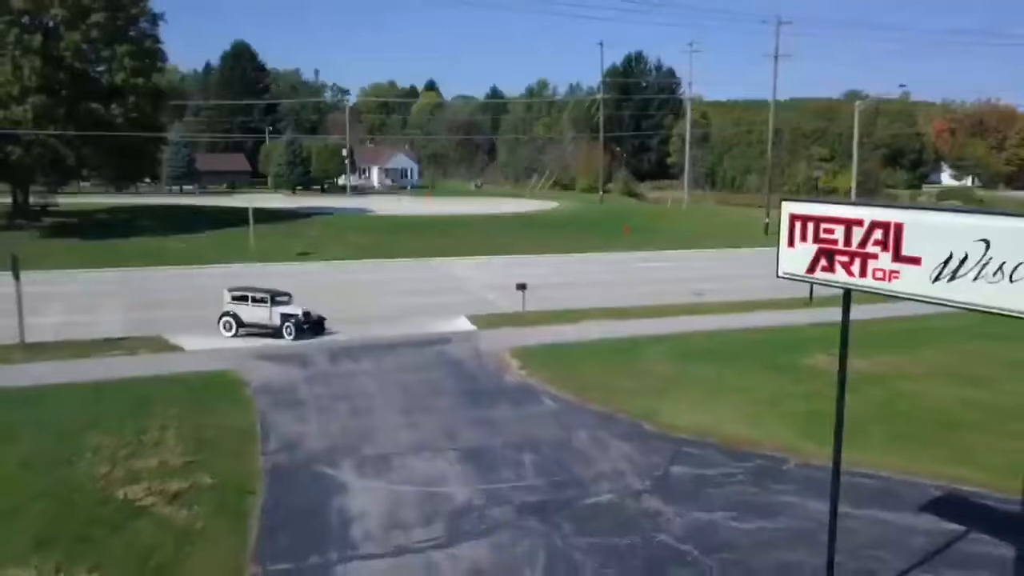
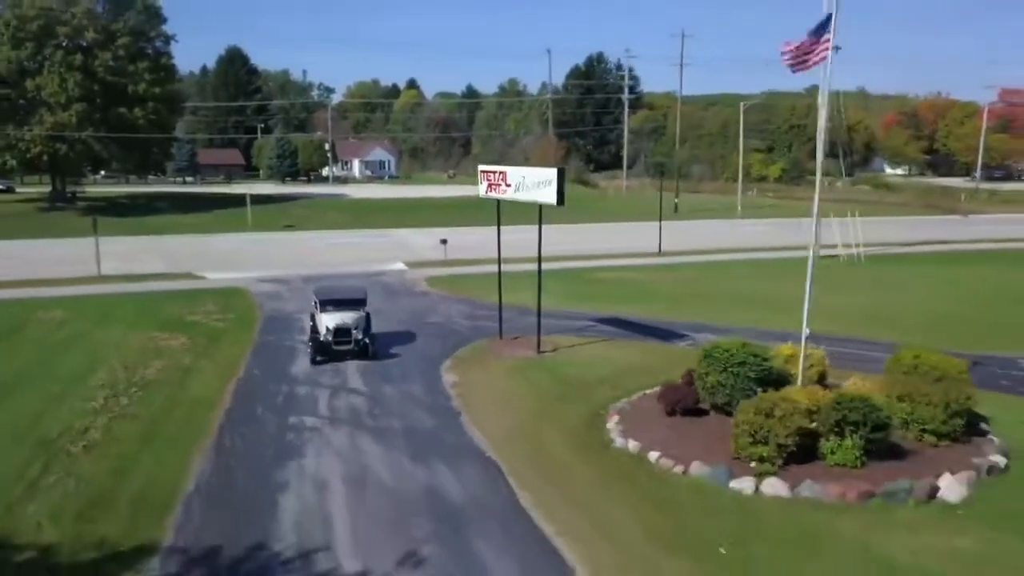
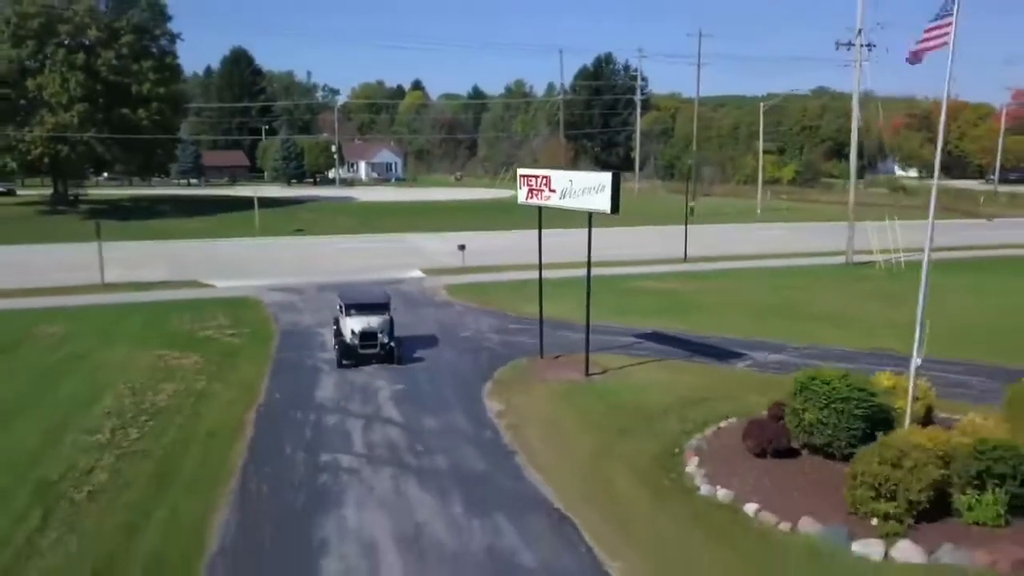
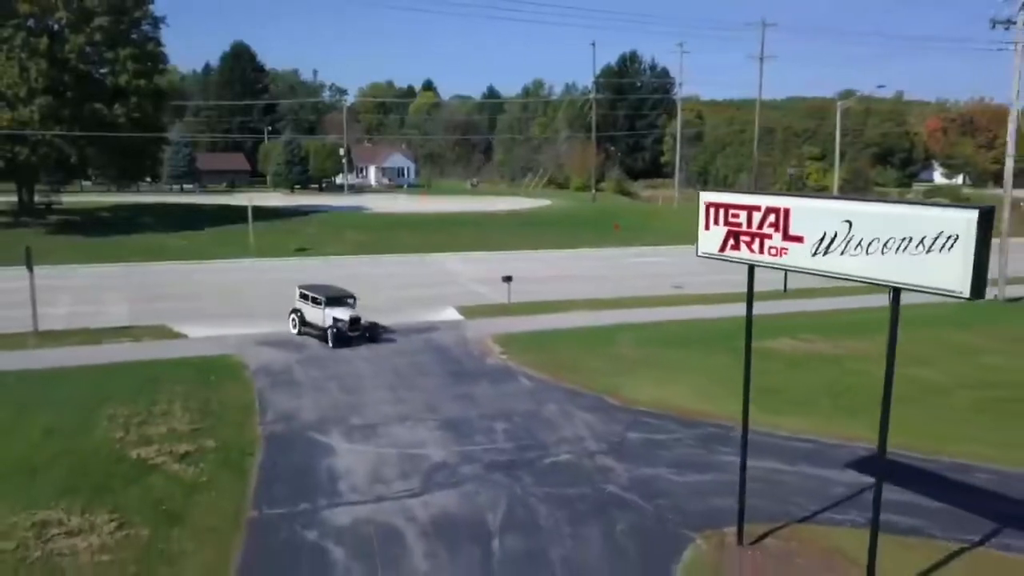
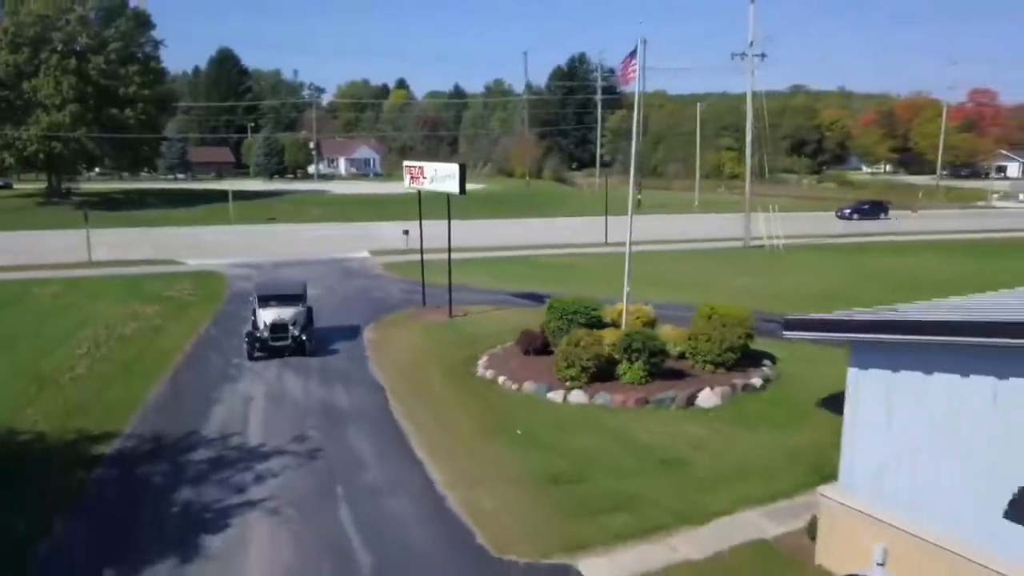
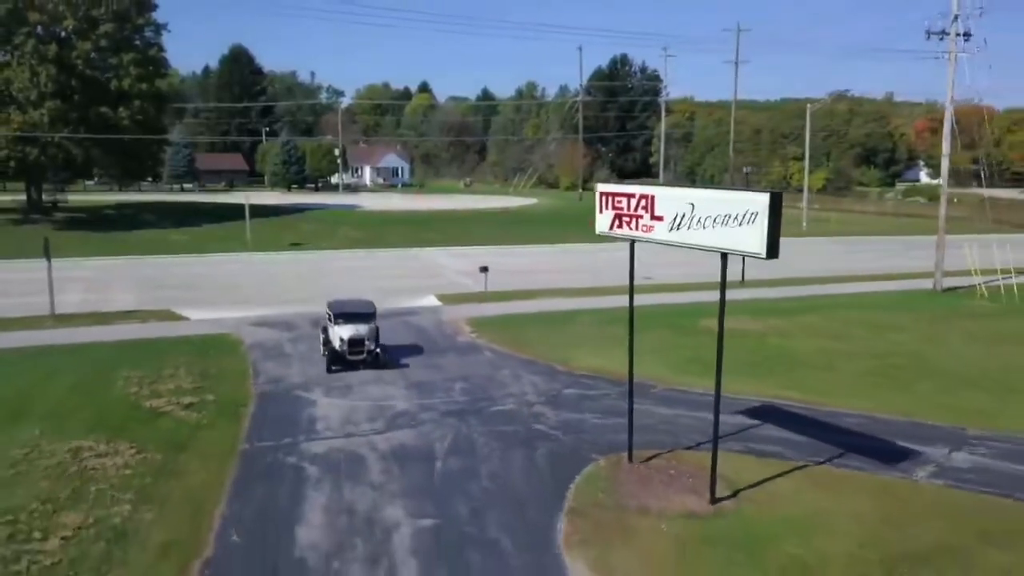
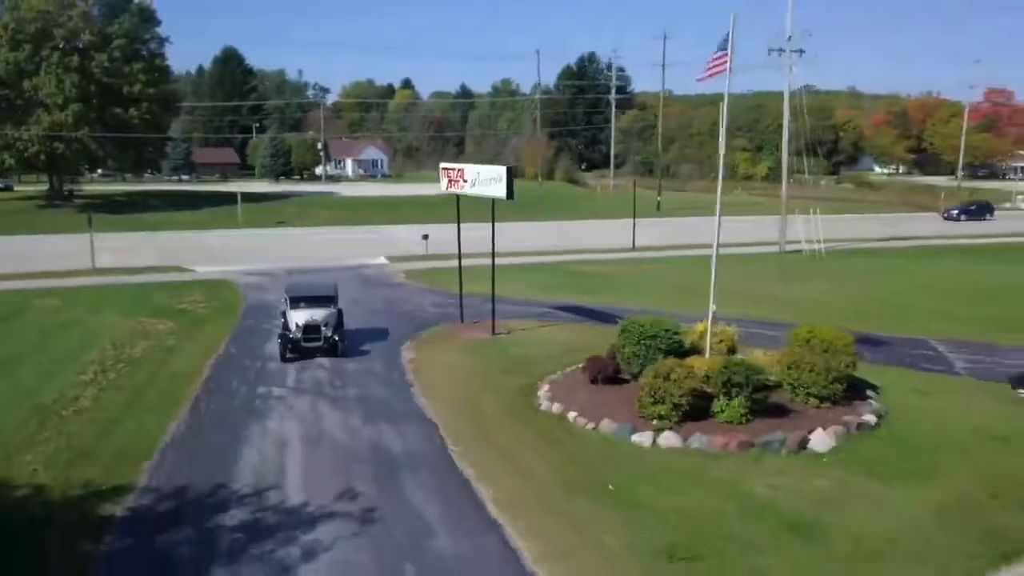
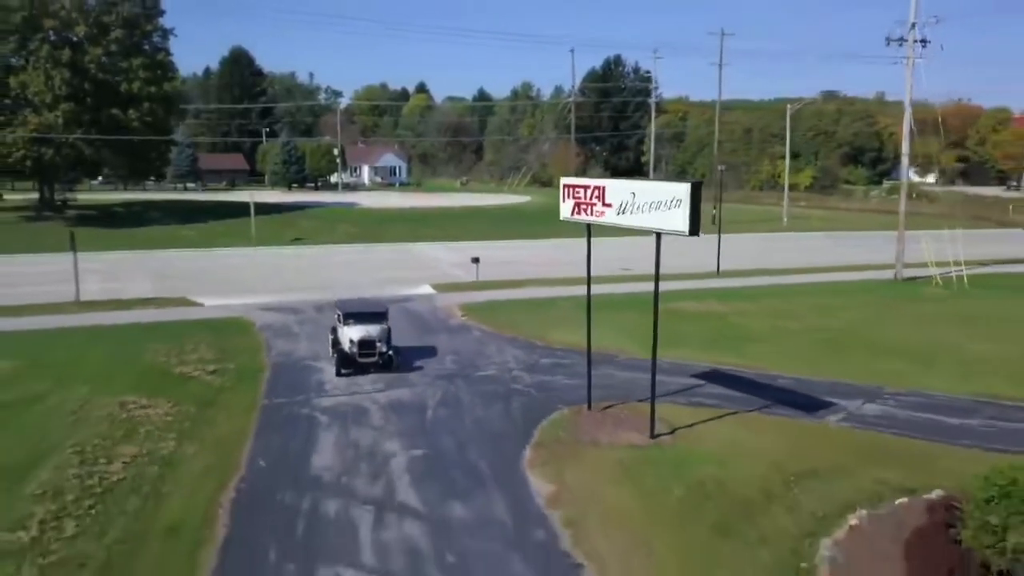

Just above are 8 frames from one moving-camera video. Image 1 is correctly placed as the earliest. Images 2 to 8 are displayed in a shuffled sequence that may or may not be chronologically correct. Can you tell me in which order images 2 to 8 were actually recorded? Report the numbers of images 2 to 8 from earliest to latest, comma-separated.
4, 6, 8, 3, 2, 7, 5
